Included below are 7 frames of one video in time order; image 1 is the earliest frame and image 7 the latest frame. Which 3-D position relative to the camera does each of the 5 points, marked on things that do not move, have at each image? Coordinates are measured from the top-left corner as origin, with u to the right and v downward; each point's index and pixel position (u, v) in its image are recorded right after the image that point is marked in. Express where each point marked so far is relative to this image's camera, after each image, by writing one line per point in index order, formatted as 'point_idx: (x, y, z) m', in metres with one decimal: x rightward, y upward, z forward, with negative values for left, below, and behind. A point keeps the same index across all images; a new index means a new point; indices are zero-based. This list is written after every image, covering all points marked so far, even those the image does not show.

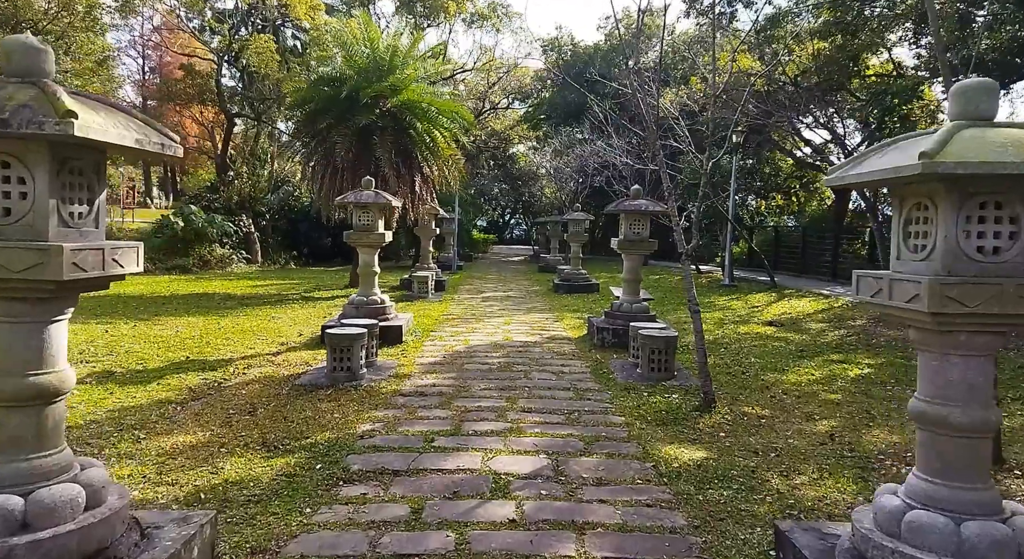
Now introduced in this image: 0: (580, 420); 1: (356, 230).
0: (+0.4, -0.9, +4.4) m
1: (-1.7, +0.5, +7.3) m
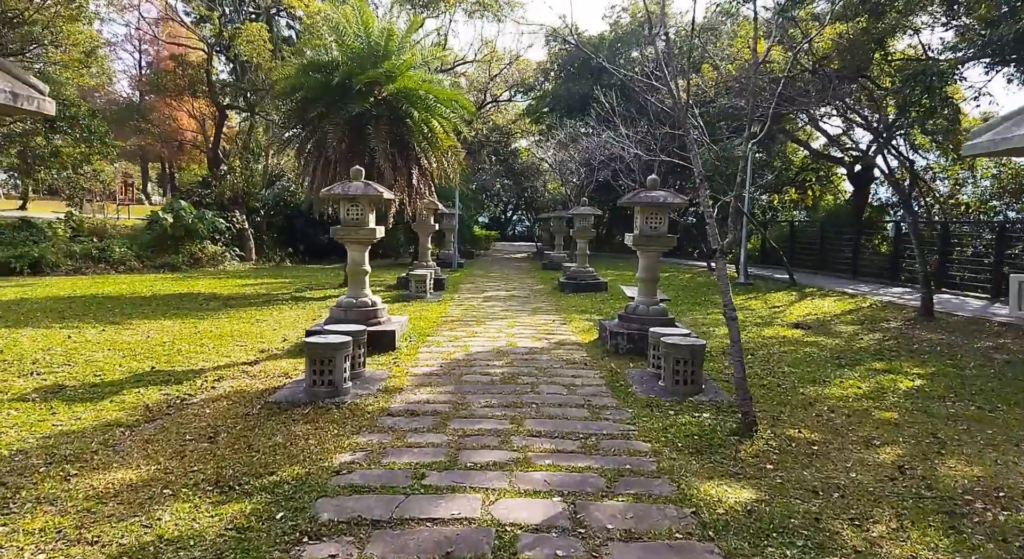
0: (+0.5, -0.9, +3.7) m
1: (-1.6, +0.5, +6.6) m
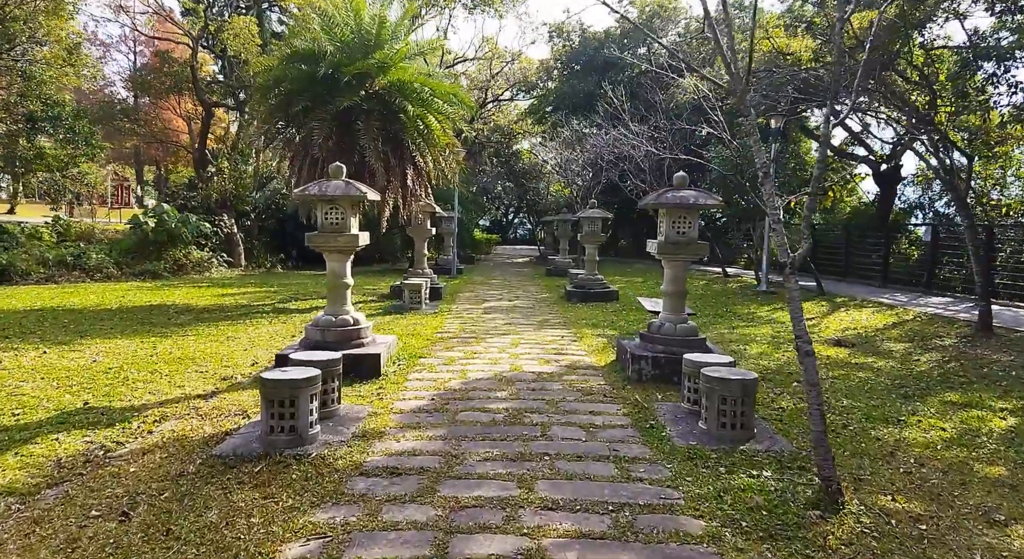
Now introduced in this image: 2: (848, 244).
0: (+0.5, -1.0, +2.8) m
1: (-1.6, +0.4, +5.7) m
2: (+6.8, +0.7, +13.8) m
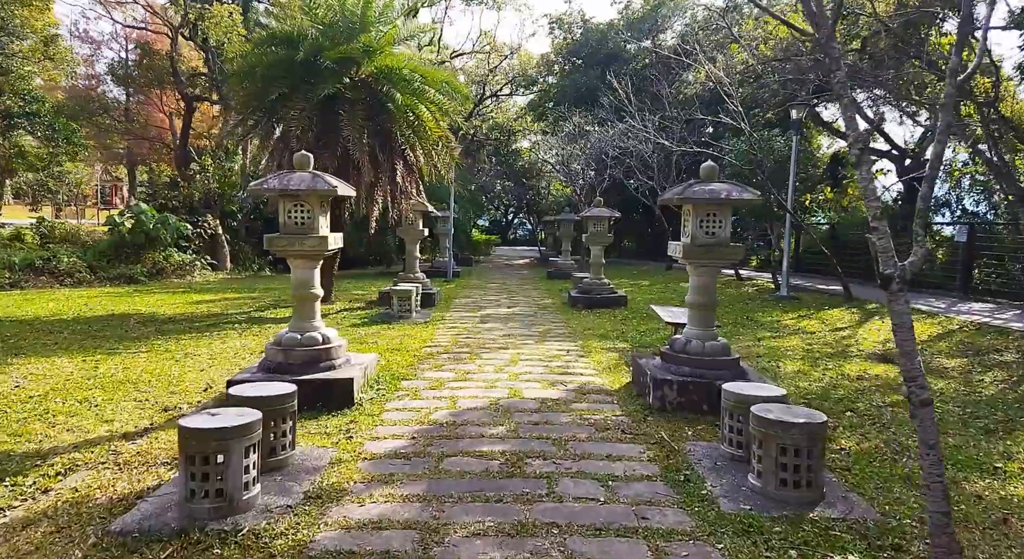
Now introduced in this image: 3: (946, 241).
0: (+0.5, -1.1, +1.9) m
1: (-1.6, +0.3, +4.8) m
2: (+6.7, +0.7, +12.9) m
3: (+7.2, +0.7, +11.3) m
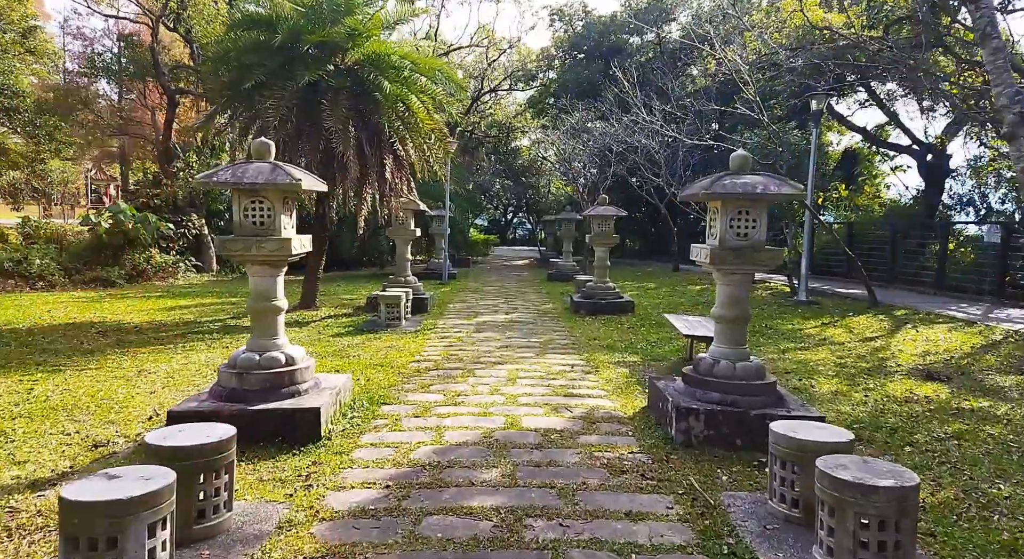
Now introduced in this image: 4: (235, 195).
0: (+0.5, -1.1, +1.2) m
1: (-1.6, +0.3, +4.1) m
2: (+6.7, +0.6, +12.2) m
3: (+7.2, +0.6, +10.6) m
4: (-1.6, +0.5, +4.0) m
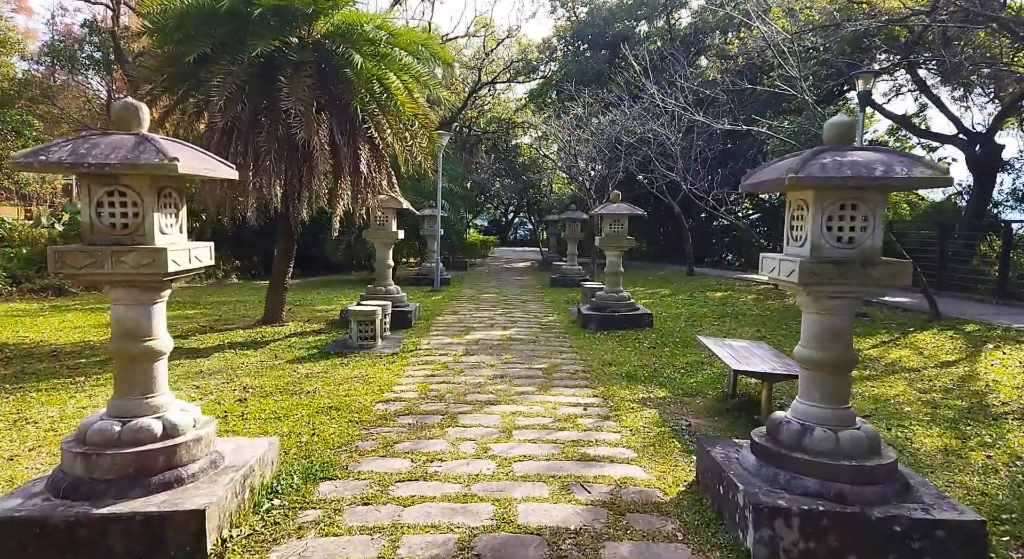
0: (+0.4, -1.3, -0.2) m
1: (-1.7, +0.2, +2.7) m
2: (+6.7, +0.5, +10.8) m
3: (+7.1, +0.5, +9.2) m
4: (-1.7, +0.4, +2.7) m
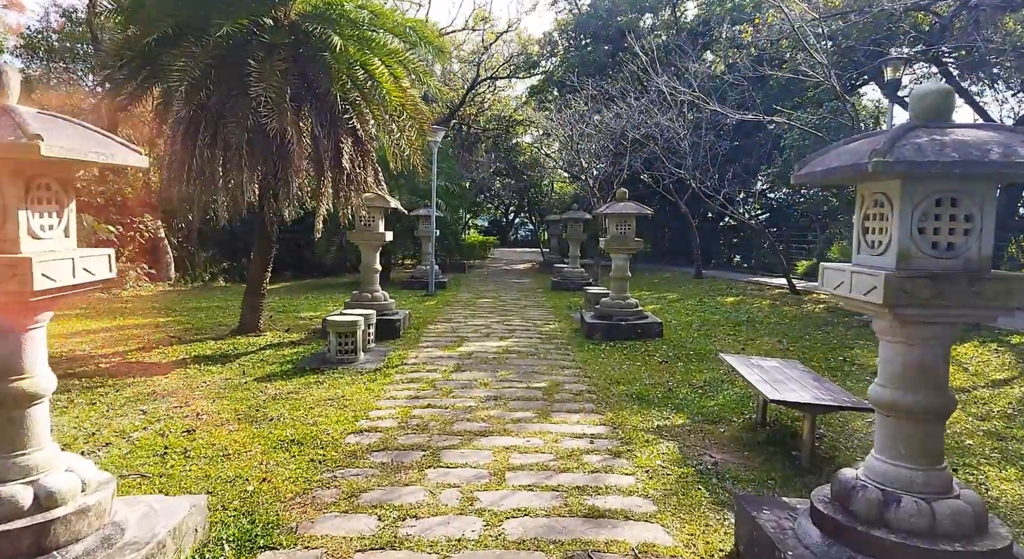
0: (+0.4, -1.3, -0.8) m
1: (-1.7, +0.1, +2.0) m
2: (+6.7, +0.5, +10.1) m
3: (+7.1, +0.5, +8.6) m
4: (-1.7, +0.3, +2.0) m
